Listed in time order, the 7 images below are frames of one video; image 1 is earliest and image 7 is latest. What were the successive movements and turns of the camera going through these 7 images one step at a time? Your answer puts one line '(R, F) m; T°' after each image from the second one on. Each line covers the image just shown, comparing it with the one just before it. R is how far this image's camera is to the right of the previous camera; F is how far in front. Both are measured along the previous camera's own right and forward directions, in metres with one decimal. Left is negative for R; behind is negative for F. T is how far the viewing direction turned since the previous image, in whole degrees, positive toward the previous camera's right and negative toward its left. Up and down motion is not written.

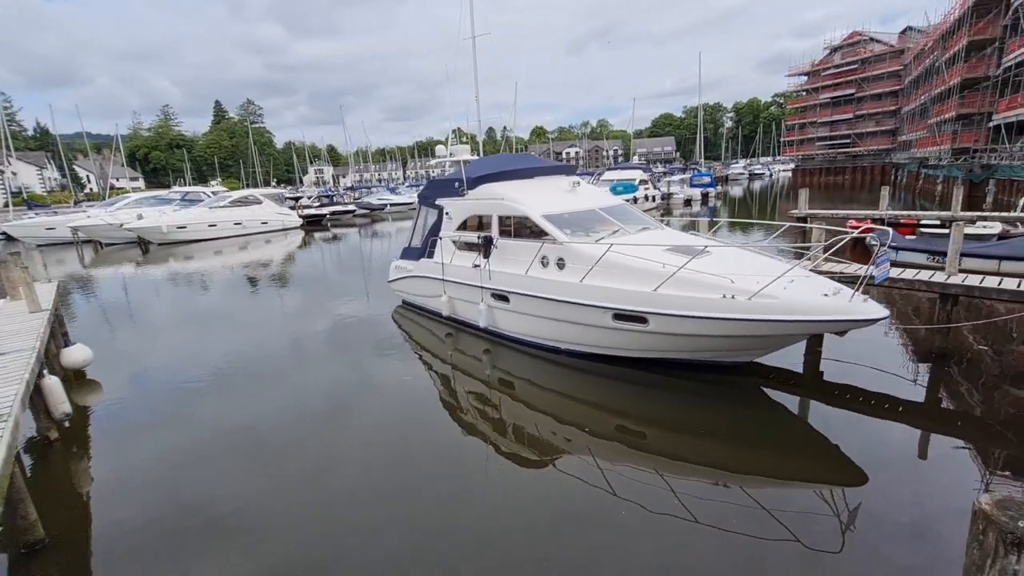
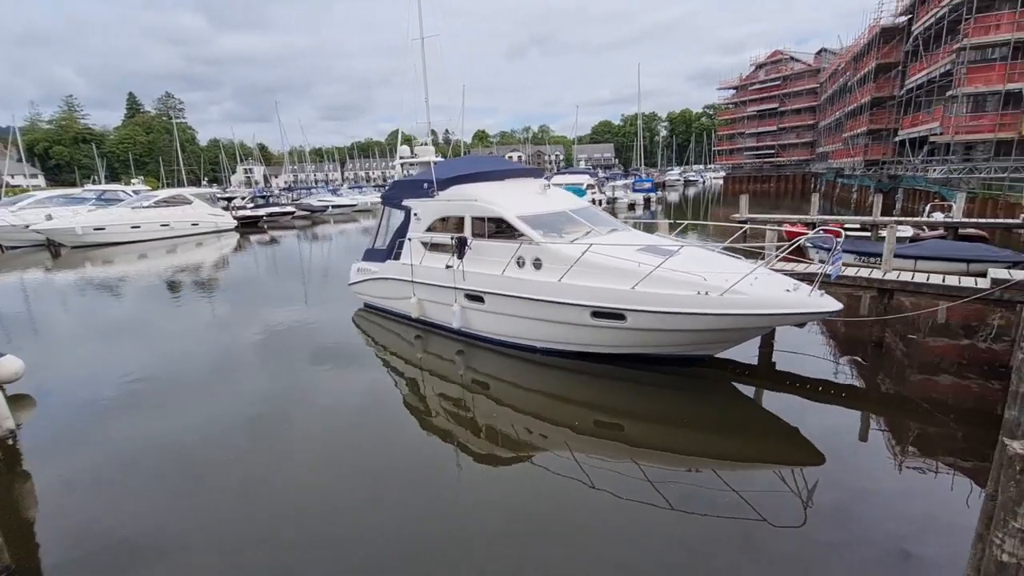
(-0.5, 0.0) m; +7°
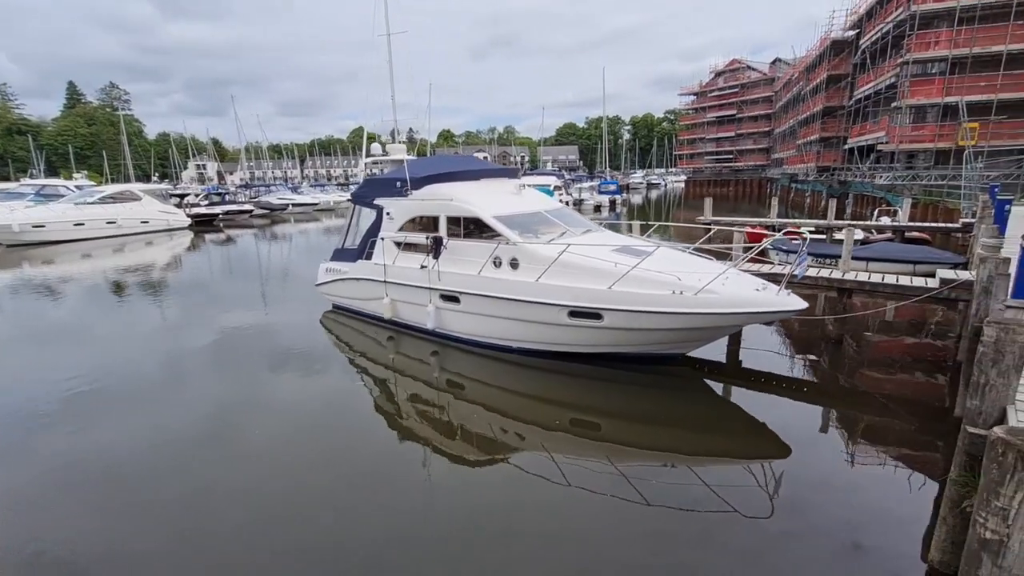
(-0.2, 0.0) m; +4°
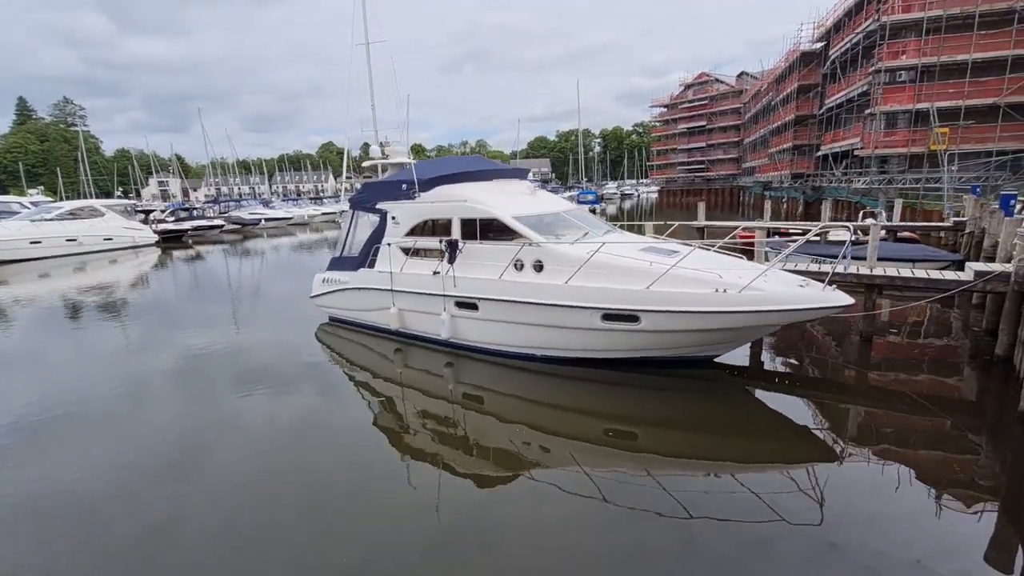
(-0.7, +0.4) m; +3°
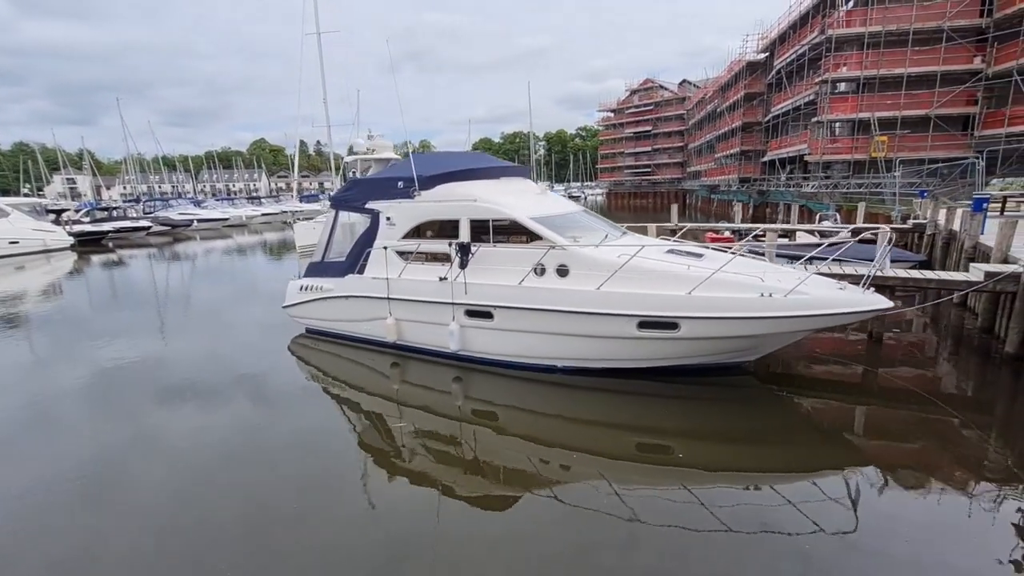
(-1.0, +0.6) m; +6°
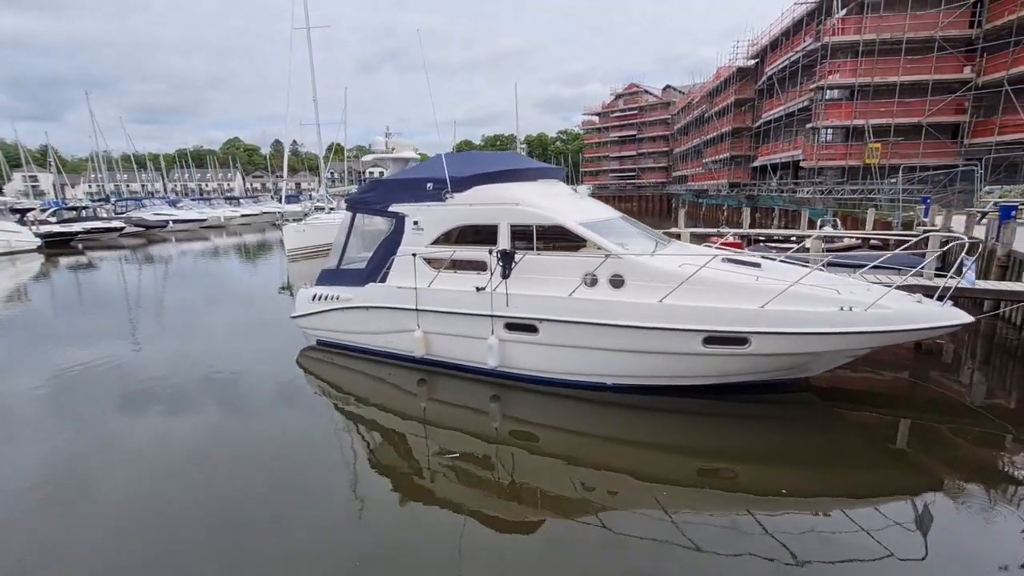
(-0.8, +0.5) m; +3°
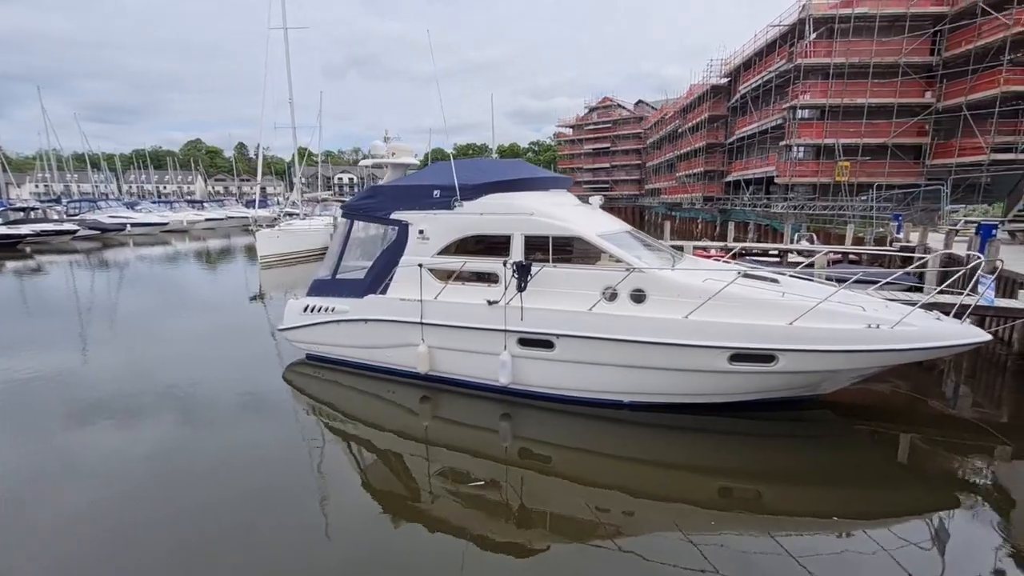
(-0.5, +0.3) m; +4°
